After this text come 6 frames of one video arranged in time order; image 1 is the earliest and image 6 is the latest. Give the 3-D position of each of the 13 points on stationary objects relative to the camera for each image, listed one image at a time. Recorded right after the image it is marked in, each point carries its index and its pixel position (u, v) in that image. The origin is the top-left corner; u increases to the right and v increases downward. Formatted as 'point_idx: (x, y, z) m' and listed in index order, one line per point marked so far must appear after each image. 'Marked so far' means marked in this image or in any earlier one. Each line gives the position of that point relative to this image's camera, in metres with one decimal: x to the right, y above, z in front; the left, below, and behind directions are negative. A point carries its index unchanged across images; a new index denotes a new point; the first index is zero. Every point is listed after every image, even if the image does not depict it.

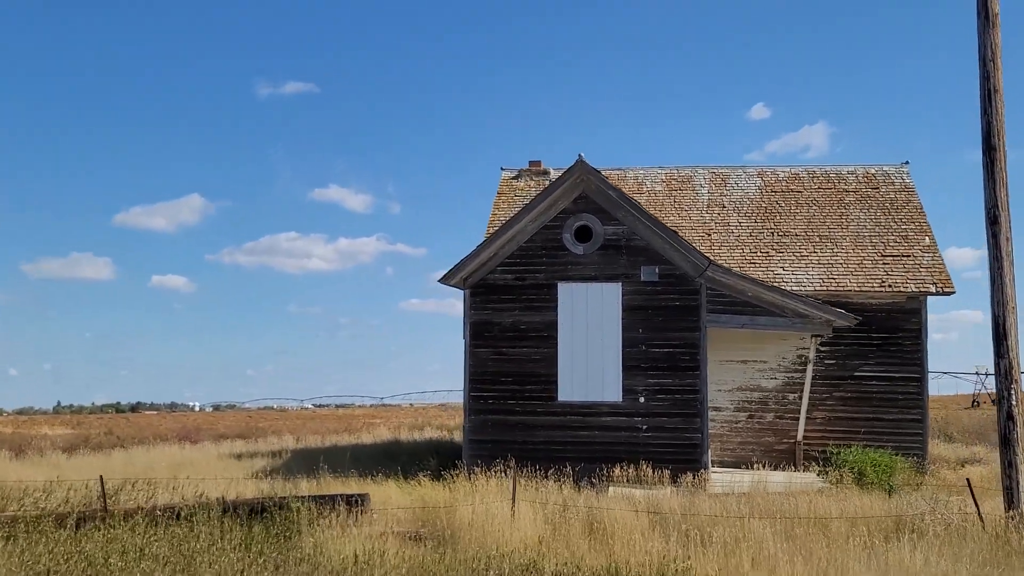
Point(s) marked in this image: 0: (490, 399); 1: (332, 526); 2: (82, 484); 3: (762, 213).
0: (-0.3, -1.7, +14.9) m
1: (-1.8, -2.4, +9.5) m
2: (-6.4, -2.9, +14.3) m
3: (+5.0, +1.5, +19.0) m
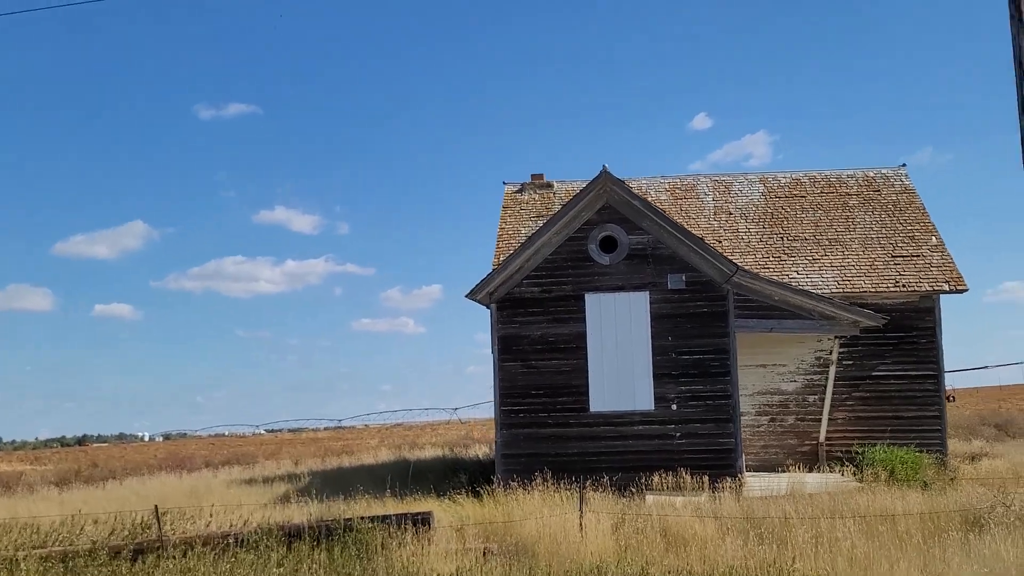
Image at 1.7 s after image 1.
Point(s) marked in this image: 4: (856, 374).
0: (+0.1, -1.9, +14.9) m
1: (-1.1, -2.5, +9.3) m
2: (-5.9, -3.3, +14.0) m
3: (+5.2, +1.4, +19.2) m
4: (+6.1, -1.5, +16.9) m
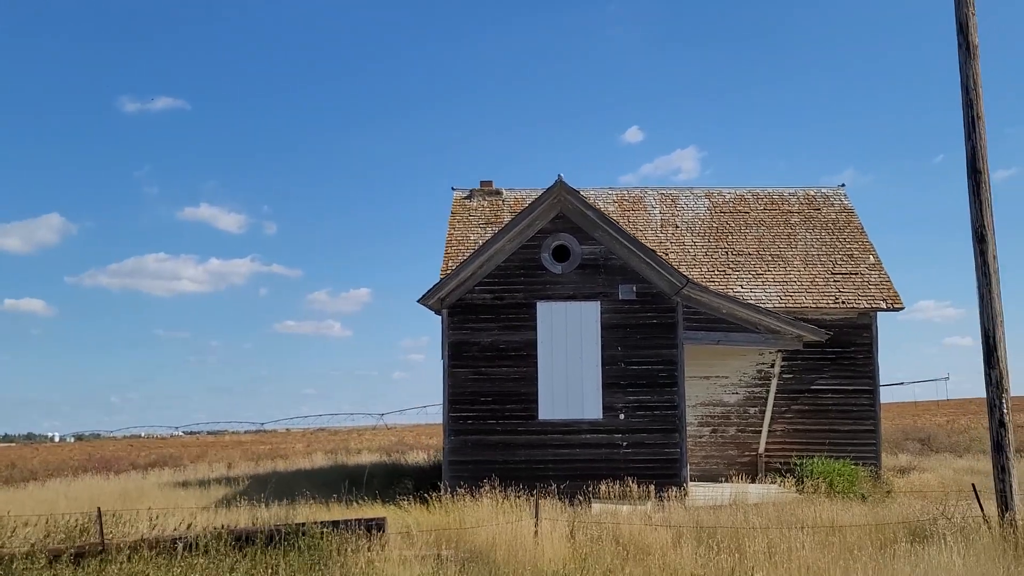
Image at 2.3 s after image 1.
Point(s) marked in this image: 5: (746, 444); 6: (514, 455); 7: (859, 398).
0: (-0.7, -2.0, +14.8) m
1: (-1.5, -2.6, +9.2) m
2: (-6.6, -3.3, +13.5) m
3: (+4.1, +1.1, +19.6) m
4: (+5.1, -1.8, +17.3) m
5: (+4.2, -2.8, +17.2) m
6: (0.0, -2.6, +14.7) m
7: (+6.3, -2.0, +17.2) m
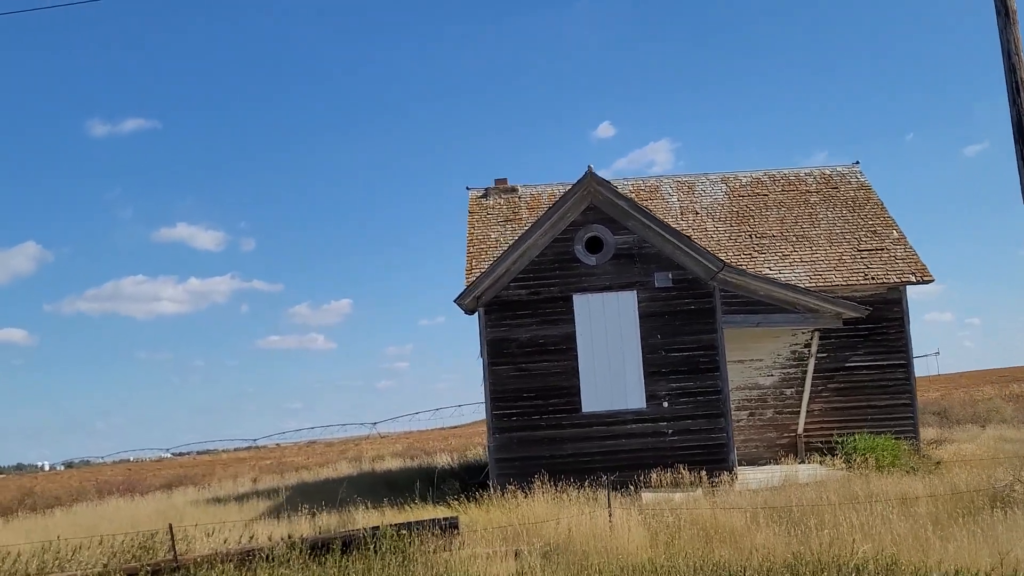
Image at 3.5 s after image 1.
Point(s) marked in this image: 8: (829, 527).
0: (0.0, -2.0, +14.8) m
1: (-0.7, -2.5, +9.2) m
2: (-5.9, -3.6, +13.3) m
3: (+4.6, +1.5, +19.5) m
4: (+5.8, -1.4, +17.3) m
5: (+4.9, -2.5, +17.2) m
6: (+0.7, -2.5, +14.7) m
7: (+6.9, -1.5, +17.2) m
8: (+2.8, -2.2, +8.6) m
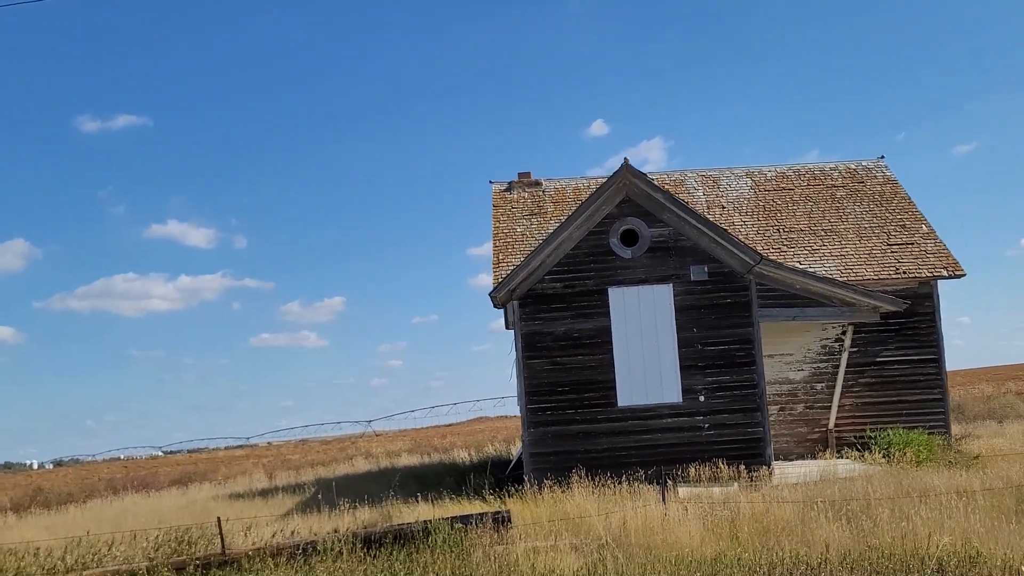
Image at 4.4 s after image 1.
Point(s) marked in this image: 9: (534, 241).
0: (+0.6, -1.9, +14.7) m
1: (-0.1, -2.4, +9.0) m
2: (-5.3, -3.4, +13.2) m
3: (+5.1, +1.6, +19.4) m
4: (+6.3, -1.3, +17.2) m
5: (+5.4, -2.4, +17.1) m
6: (+1.3, -2.4, +14.5) m
7: (+7.4, -1.4, +17.1) m
8: (+3.4, -2.1, +8.5) m
9: (+0.4, +0.9, +19.0) m
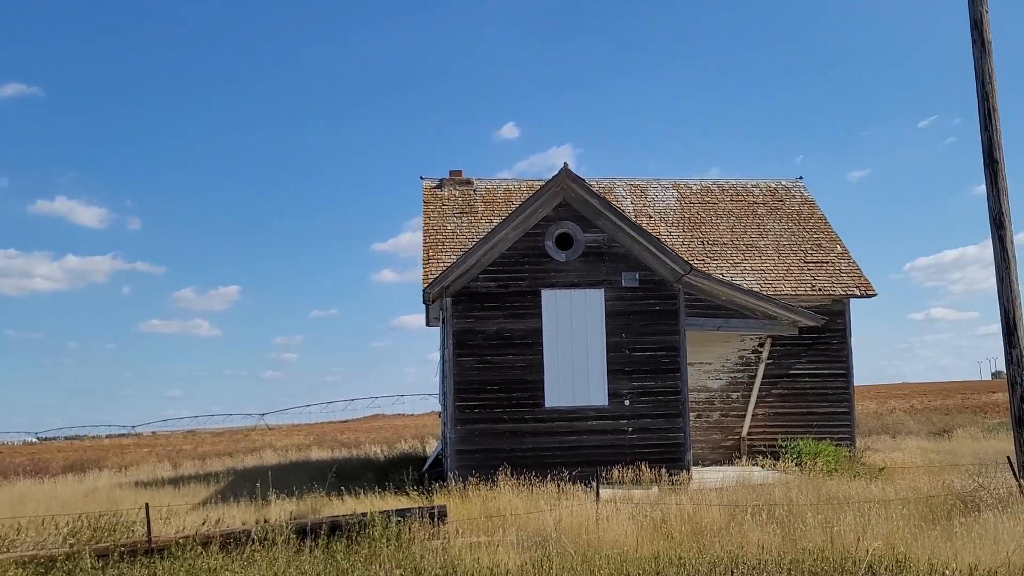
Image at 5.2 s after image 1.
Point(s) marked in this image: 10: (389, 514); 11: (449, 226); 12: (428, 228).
0: (-0.6, -1.9, +14.7) m
1: (-0.7, -2.4, +9.1) m
2: (-6.3, -3.1, +12.7) m
3: (+3.7, +1.4, +20.0) m
4: (+4.9, -1.6, +17.8) m
5: (+4.0, -2.6, +17.6) m
6: (+0.1, -2.4, +14.7) m
7: (+6.0, -1.8, +17.9) m
8: (+2.9, -2.2, +8.9) m
9: (-1.0, +1.0, +19.0) m
10: (-1.2, -2.3, +9.6) m
11: (-1.3, +1.3, +19.5) m
12: (-1.7, +1.2, +19.3) m
